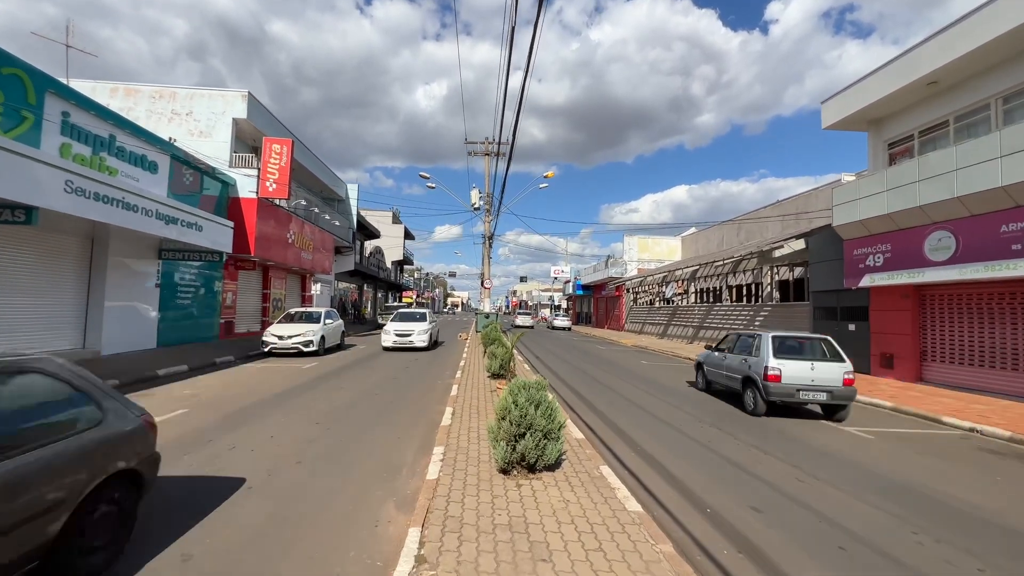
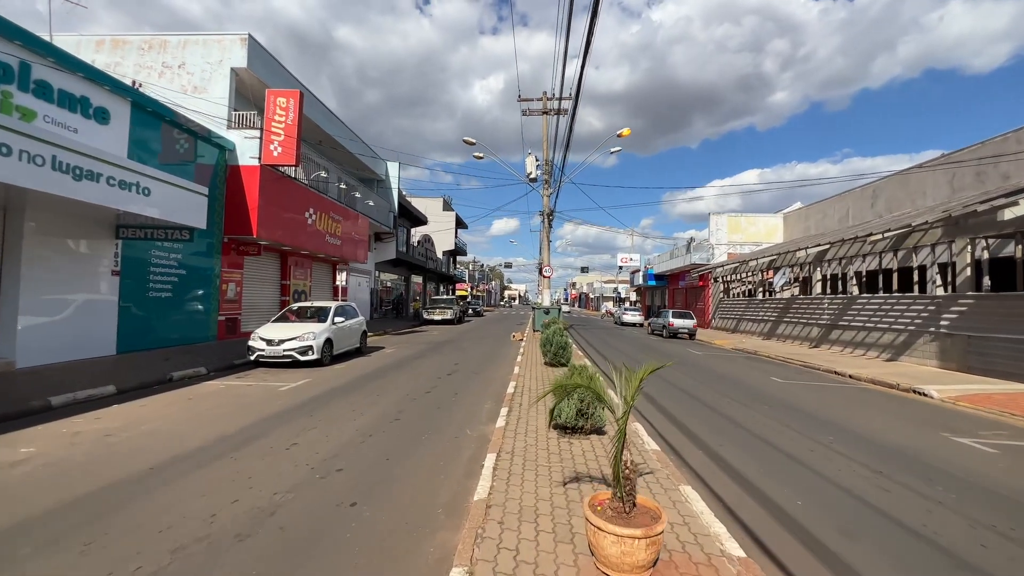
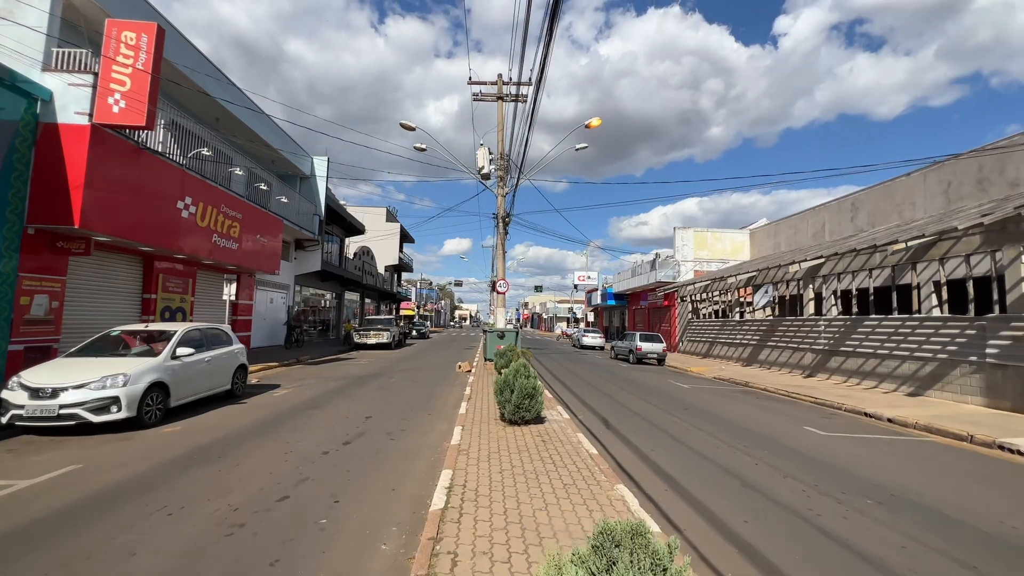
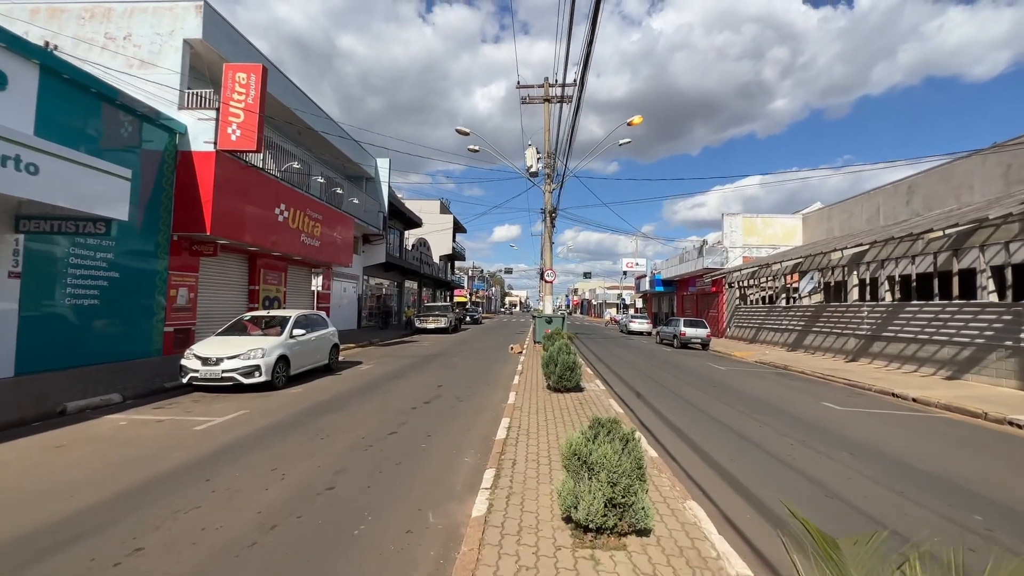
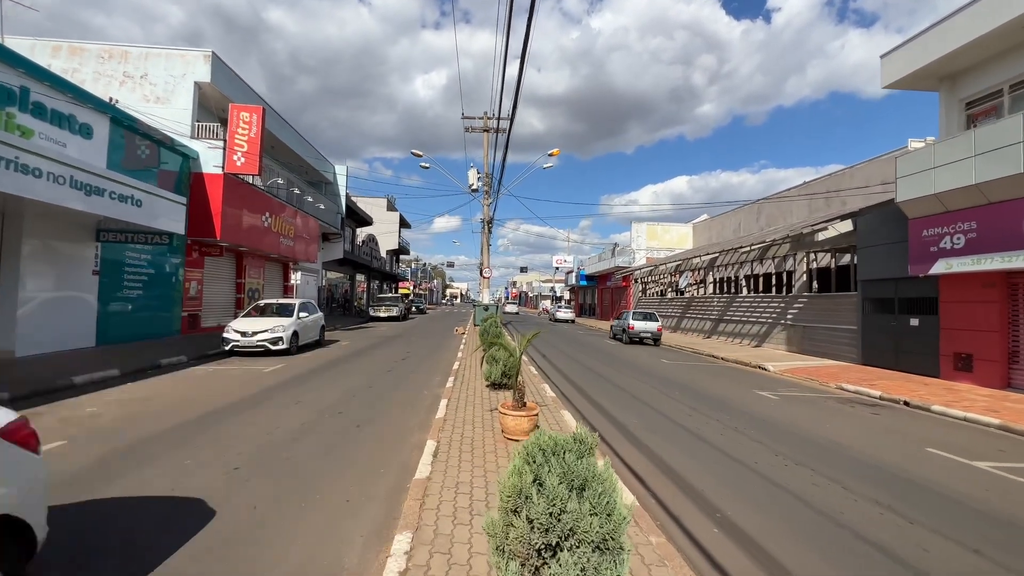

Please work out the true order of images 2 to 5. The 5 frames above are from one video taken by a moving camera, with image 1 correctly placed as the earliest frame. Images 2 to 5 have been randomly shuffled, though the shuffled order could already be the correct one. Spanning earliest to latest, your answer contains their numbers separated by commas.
5, 2, 4, 3
